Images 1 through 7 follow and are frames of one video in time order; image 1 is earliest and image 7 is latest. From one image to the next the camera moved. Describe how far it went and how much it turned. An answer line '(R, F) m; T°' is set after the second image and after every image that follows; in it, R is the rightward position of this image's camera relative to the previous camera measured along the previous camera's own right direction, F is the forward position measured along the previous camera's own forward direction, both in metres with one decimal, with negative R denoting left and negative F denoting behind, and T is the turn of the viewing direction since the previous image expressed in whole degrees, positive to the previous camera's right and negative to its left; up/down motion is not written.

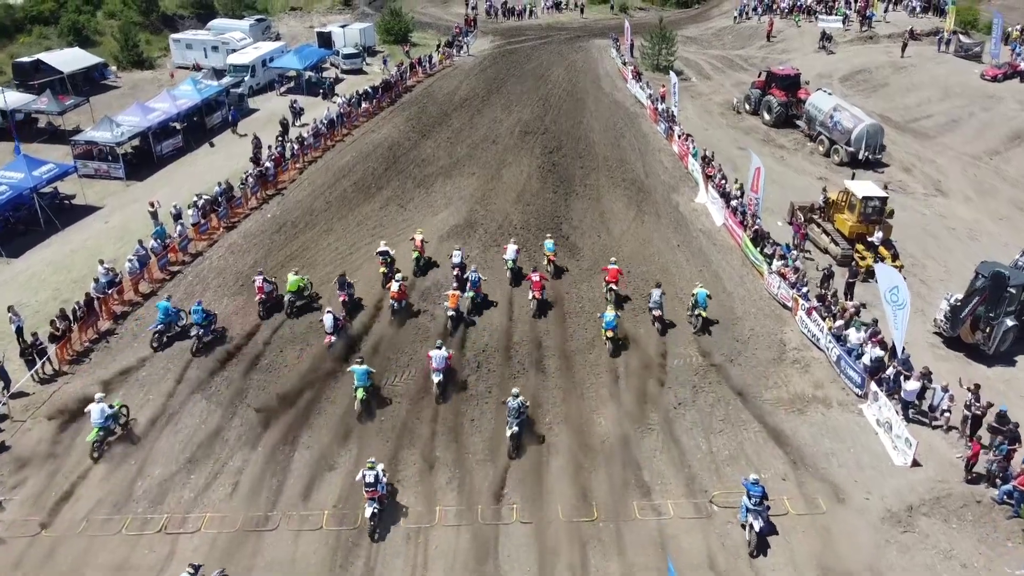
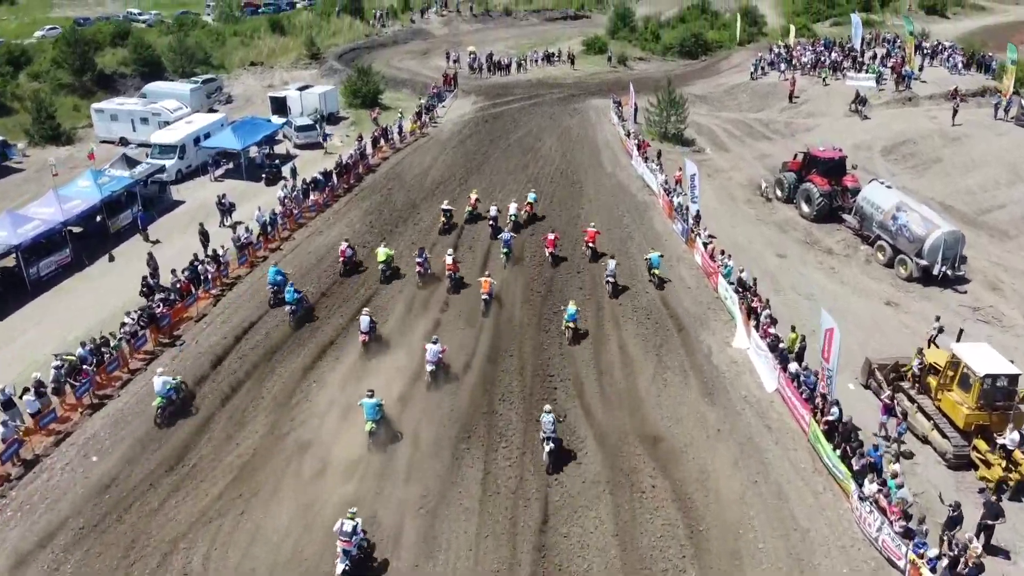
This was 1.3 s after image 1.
(+0.5, +7.6) m; 0°
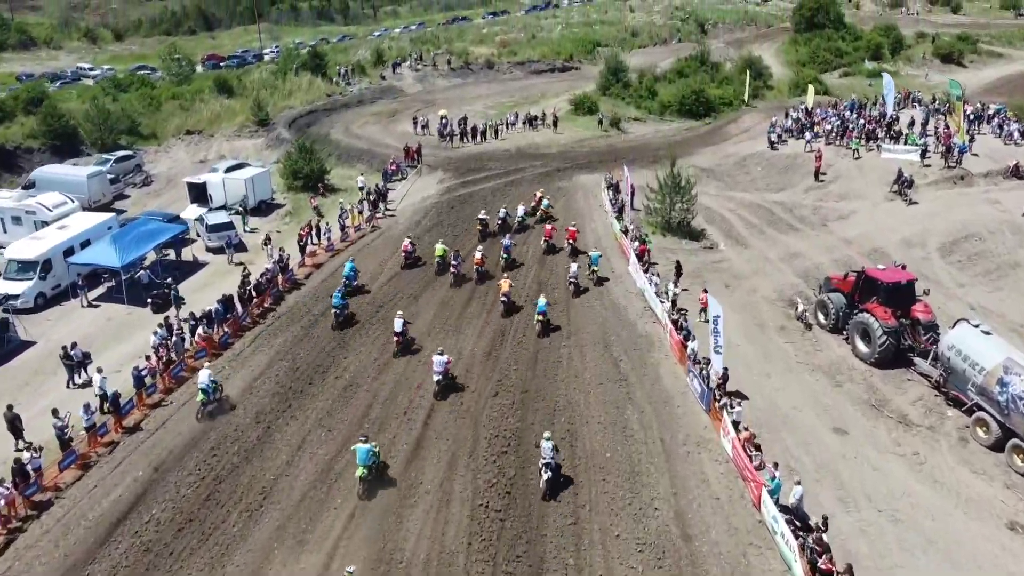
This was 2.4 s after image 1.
(+1.2, +8.4) m; 0°
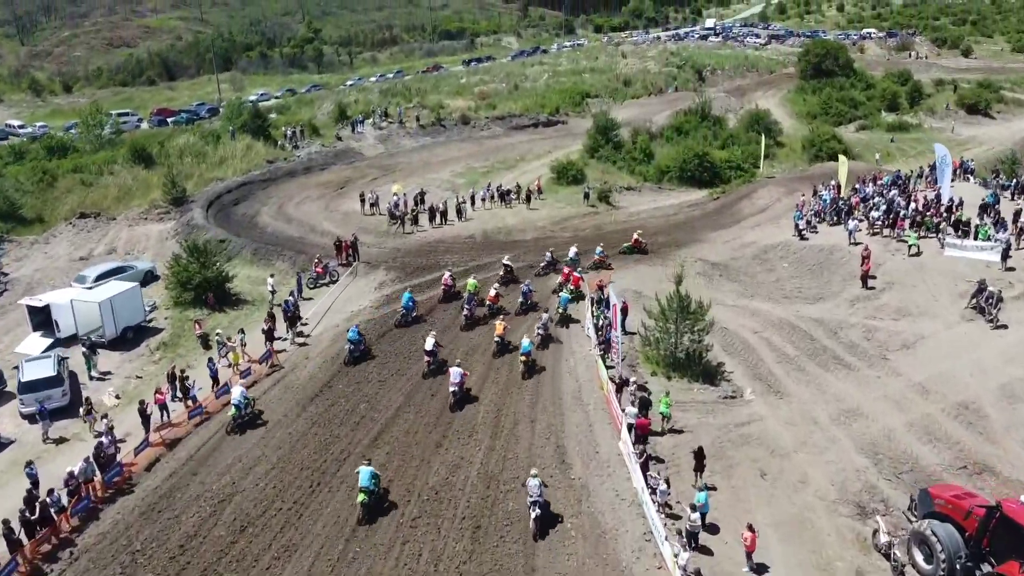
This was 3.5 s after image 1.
(+1.6, +9.6) m; 0°
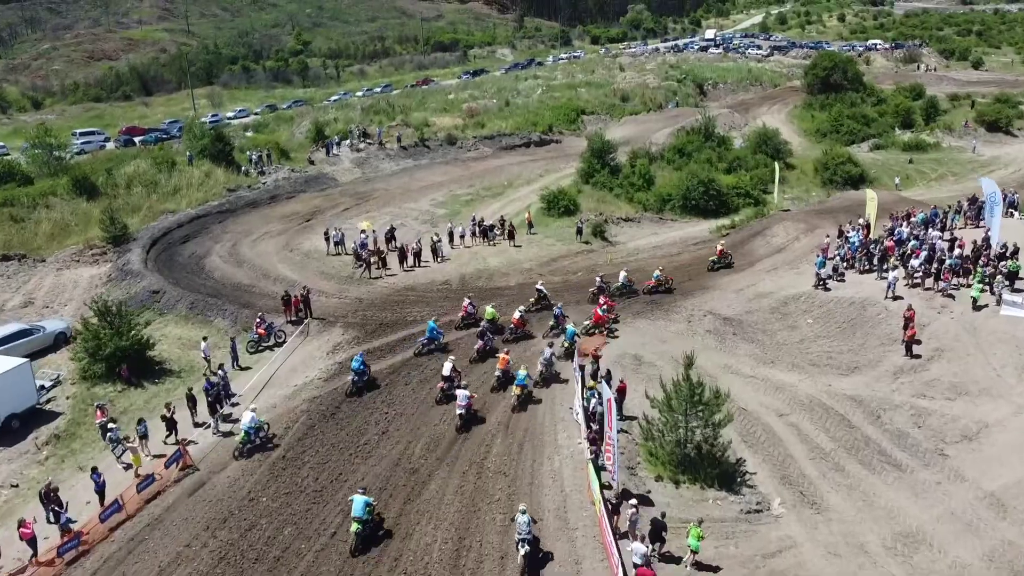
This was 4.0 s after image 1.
(+0.8, +5.2) m; 0°
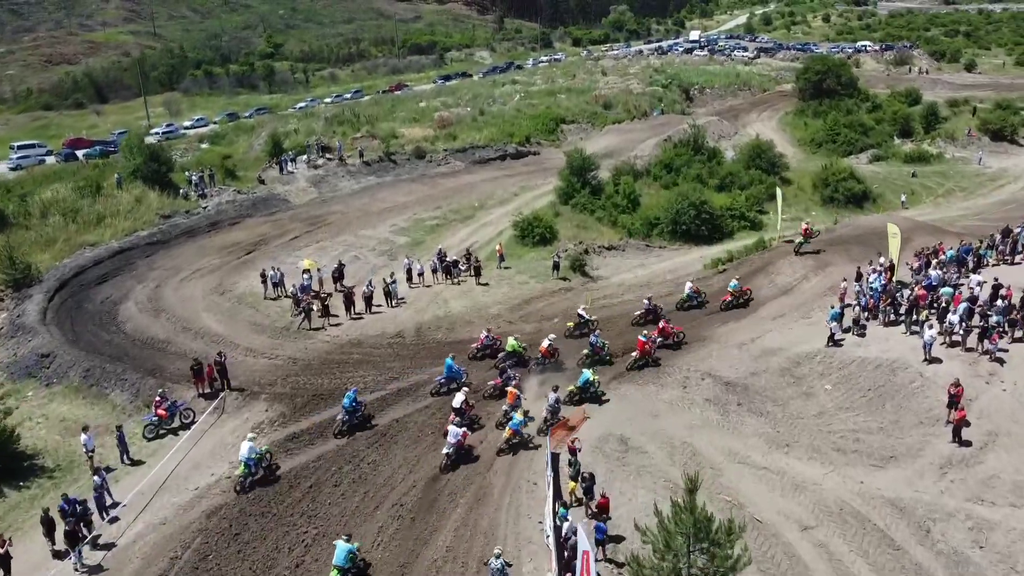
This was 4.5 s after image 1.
(+0.8, +5.2) m; +1°
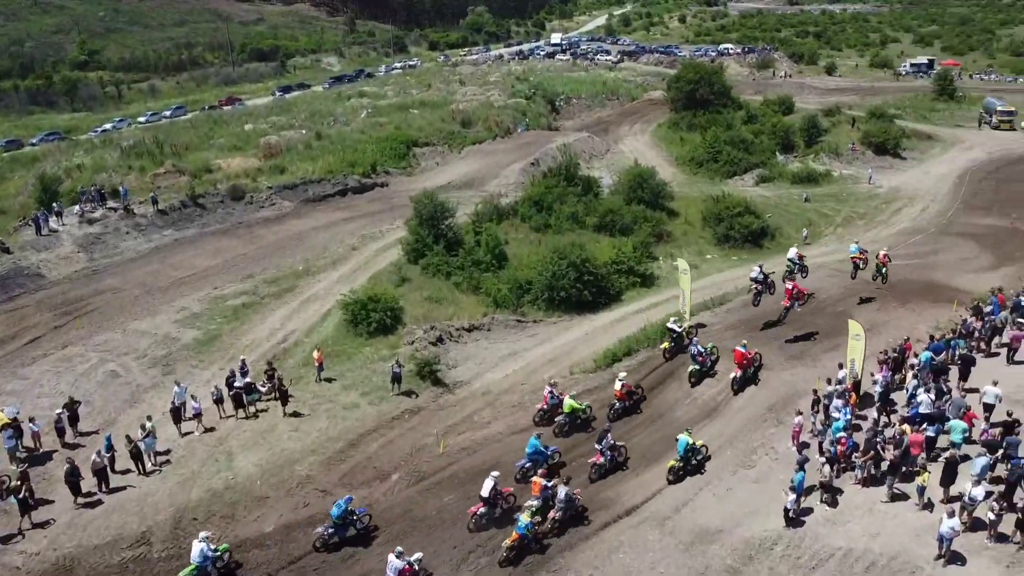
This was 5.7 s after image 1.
(+1.8, +10.0) m; +9°
